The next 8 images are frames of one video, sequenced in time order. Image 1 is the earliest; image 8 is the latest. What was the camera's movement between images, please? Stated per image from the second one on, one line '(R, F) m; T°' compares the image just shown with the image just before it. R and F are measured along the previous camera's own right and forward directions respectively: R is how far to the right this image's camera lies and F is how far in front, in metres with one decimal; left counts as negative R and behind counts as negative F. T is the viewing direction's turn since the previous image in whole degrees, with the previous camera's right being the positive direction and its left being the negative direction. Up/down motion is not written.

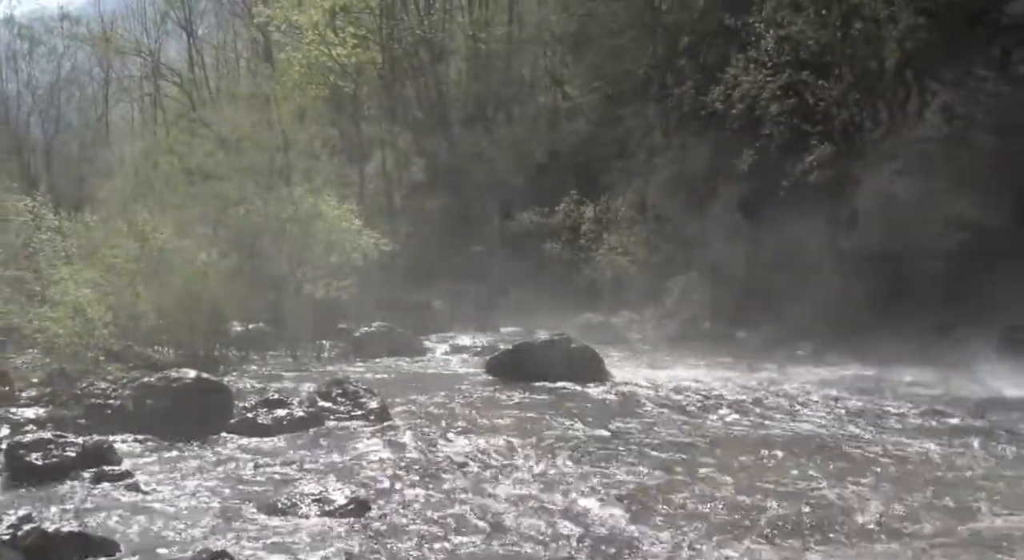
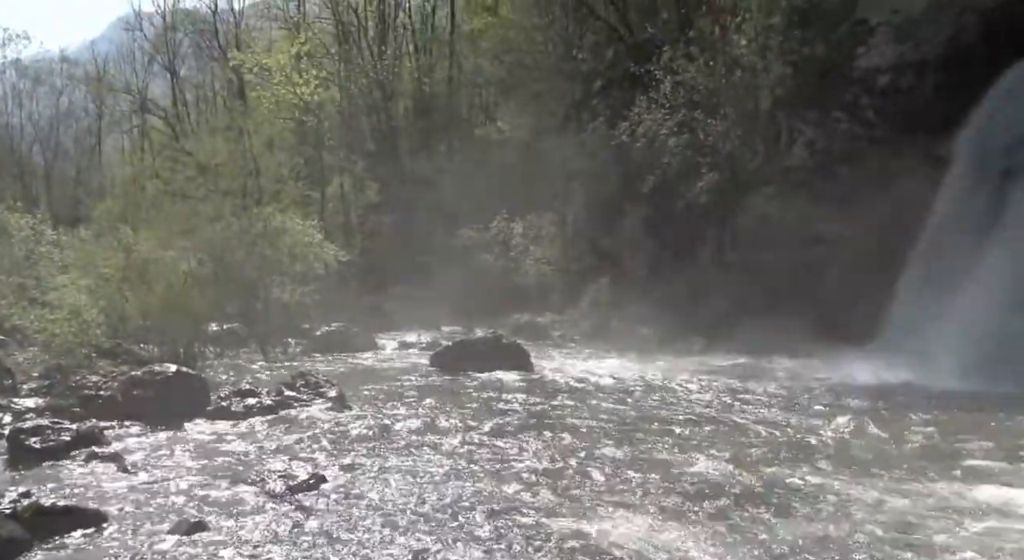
(+0.5, -3.1) m; +2°
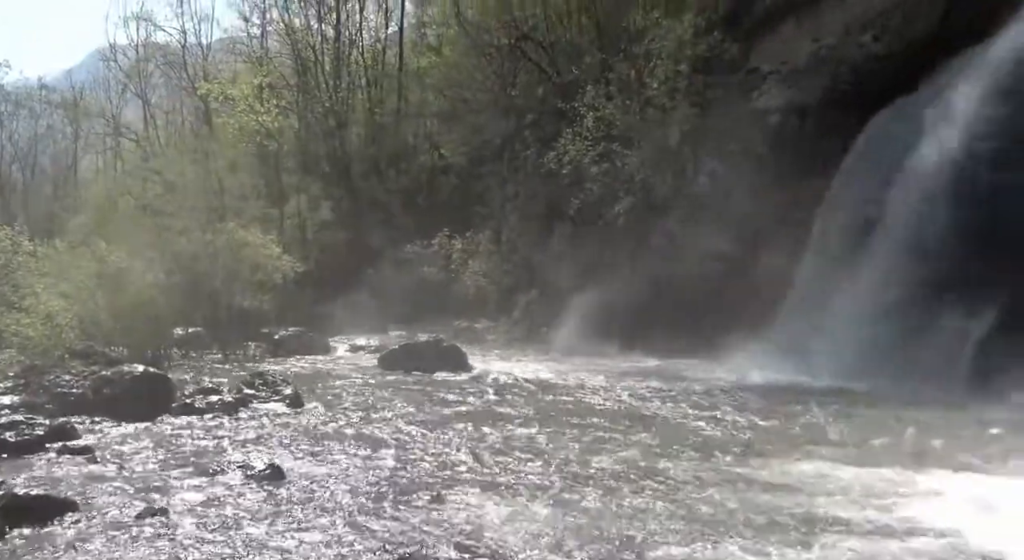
(-0.1, -2.6) m; +4°
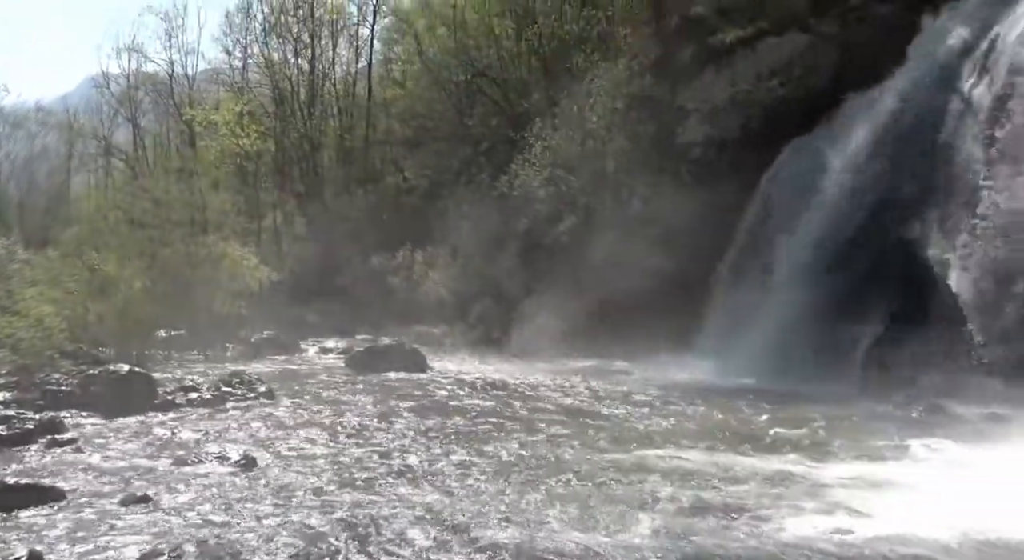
(-0.2, -2.7) m; +3°
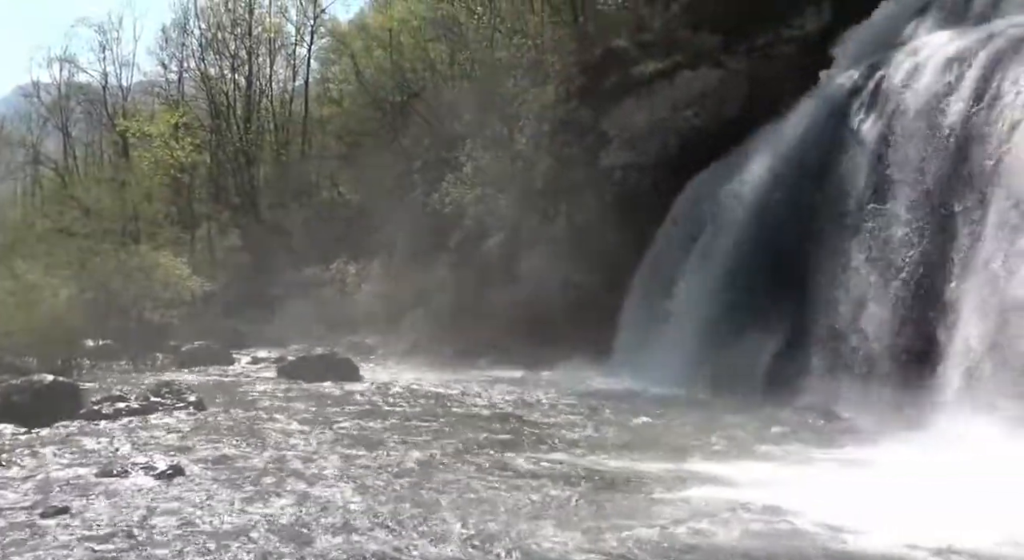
(-1.3, -1.1) m; +7°
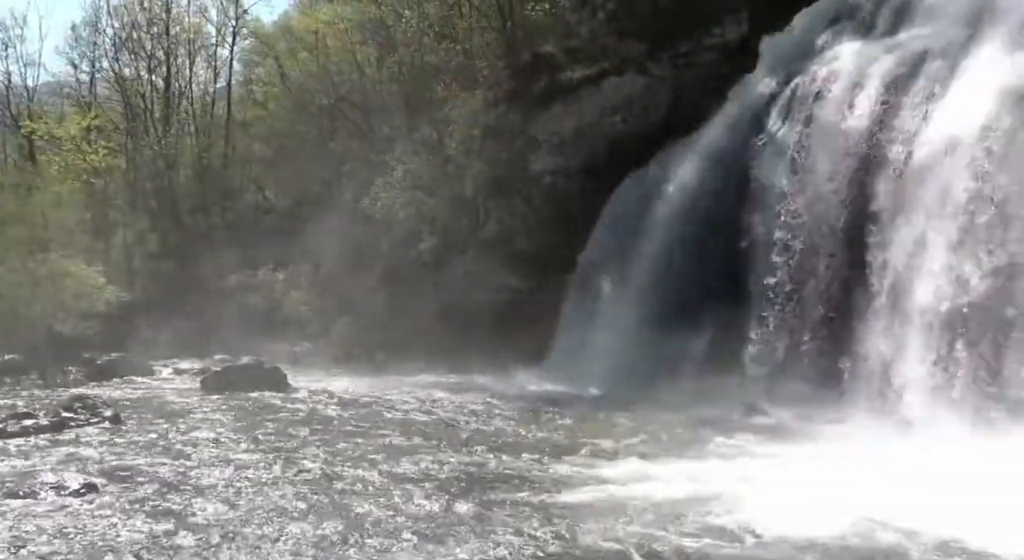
(-1.6, +0.2) m; +7°
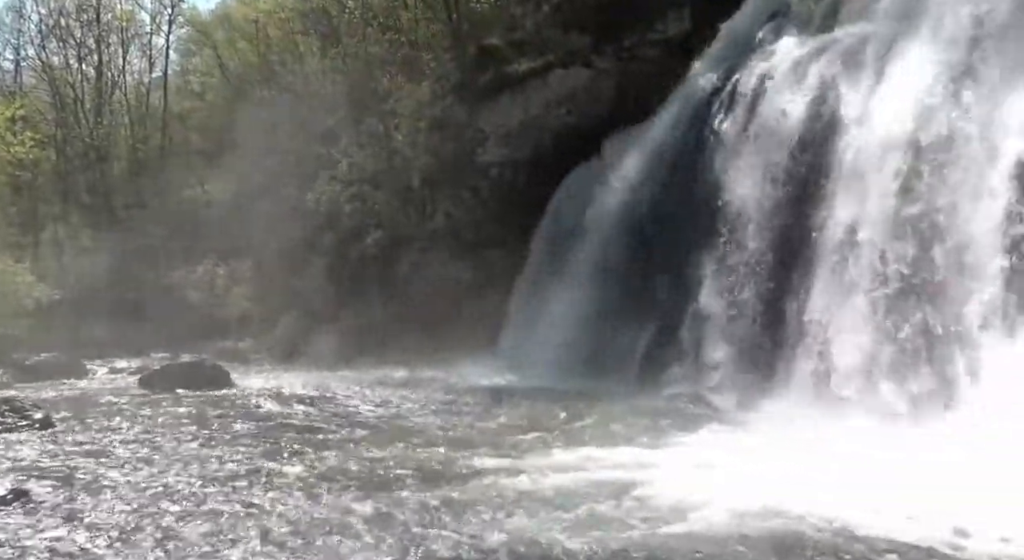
(-1.0, +0.2) m; +5°
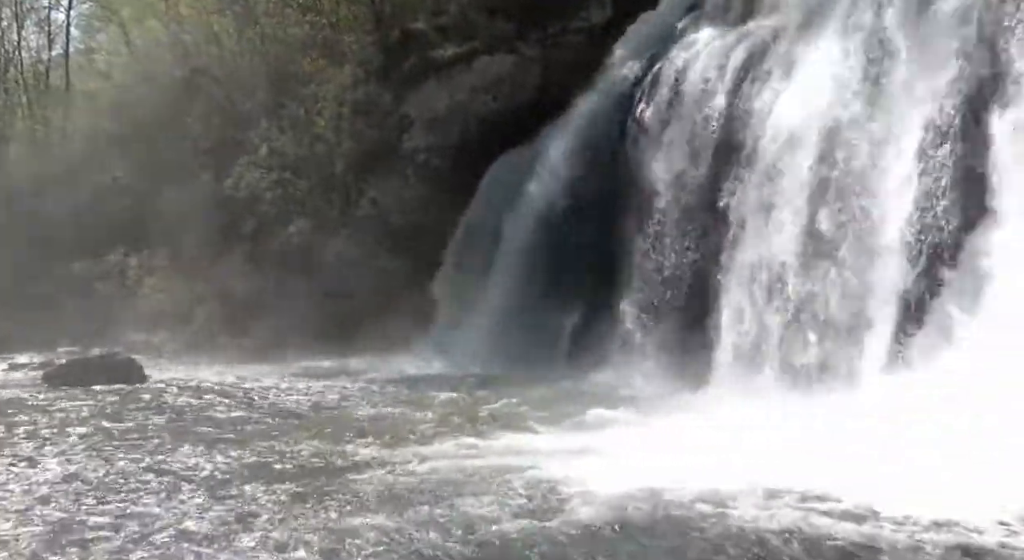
(-1.3, +0.3) m; +7°
